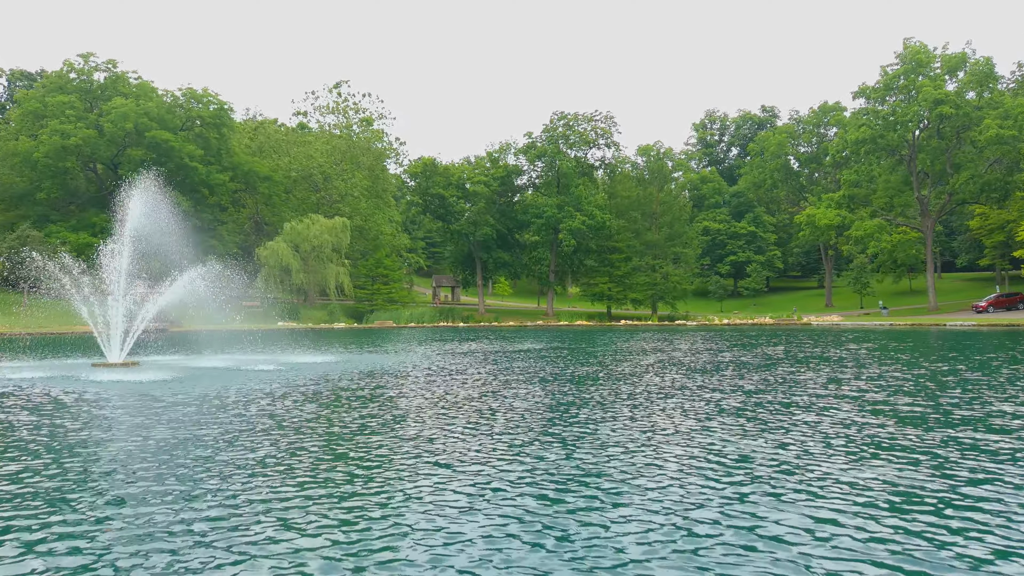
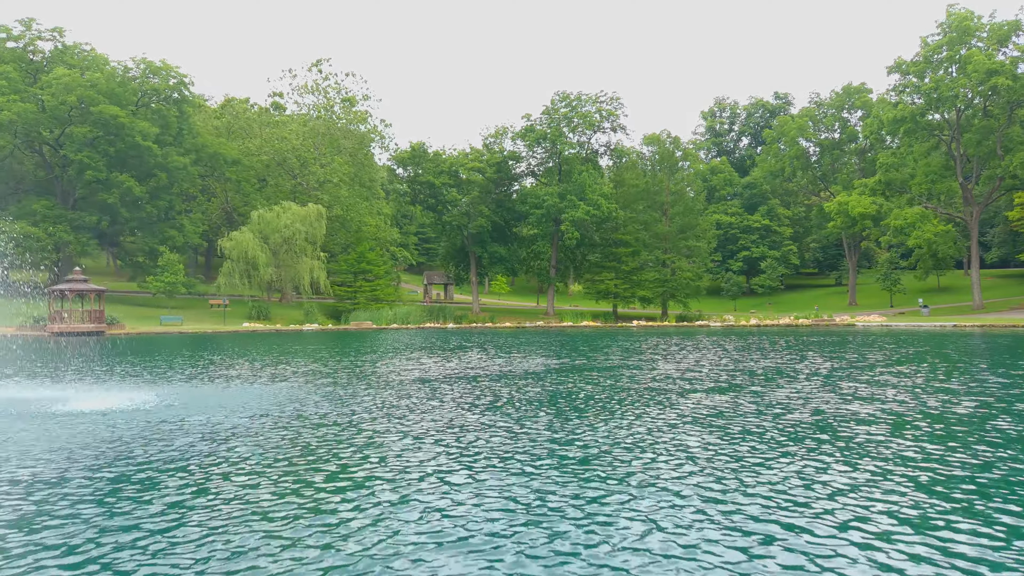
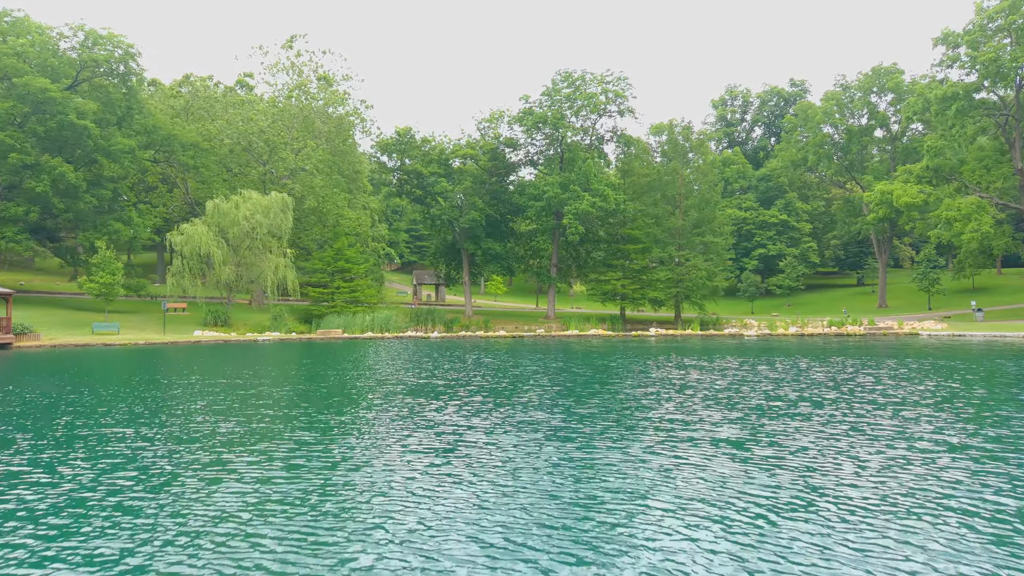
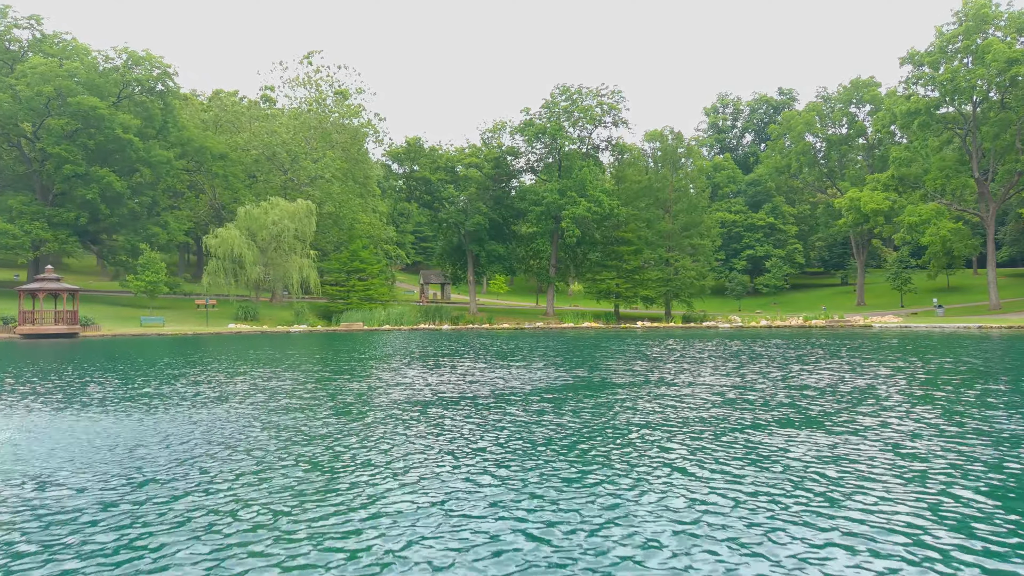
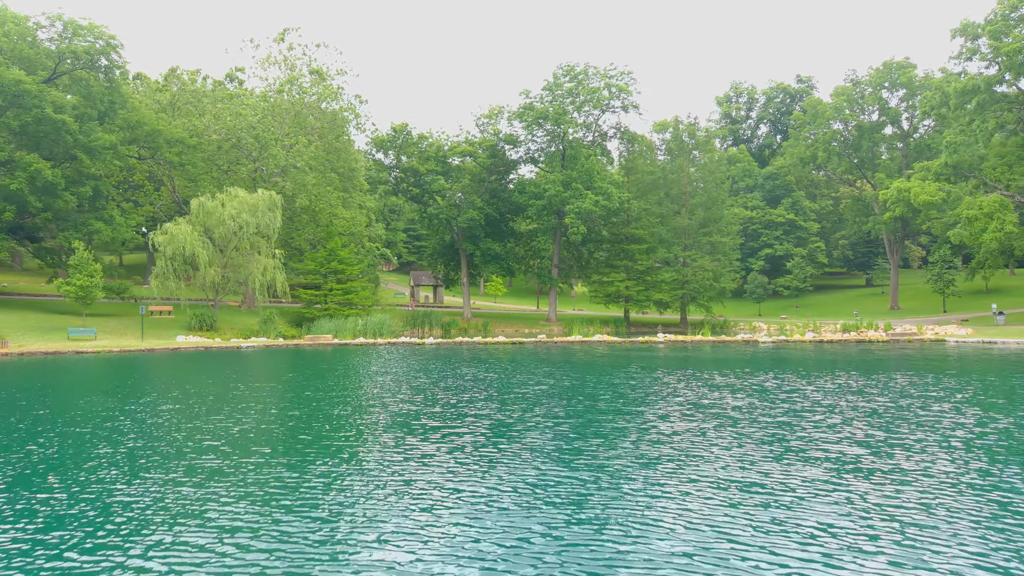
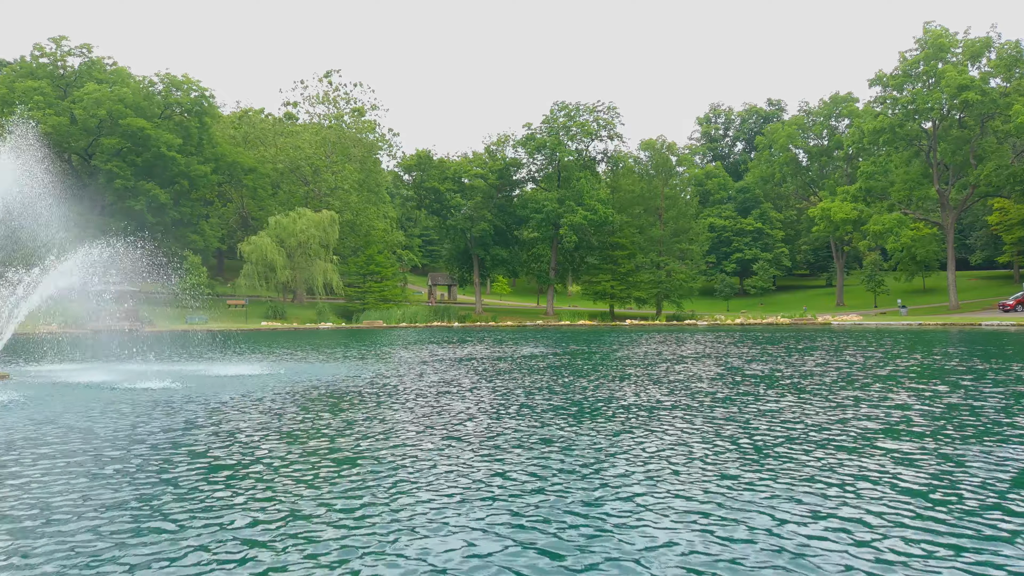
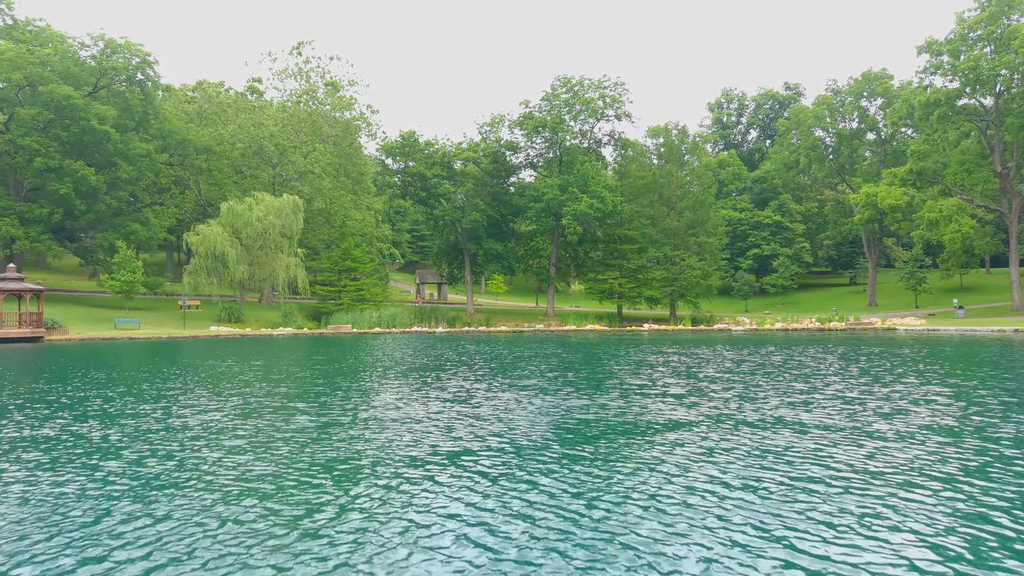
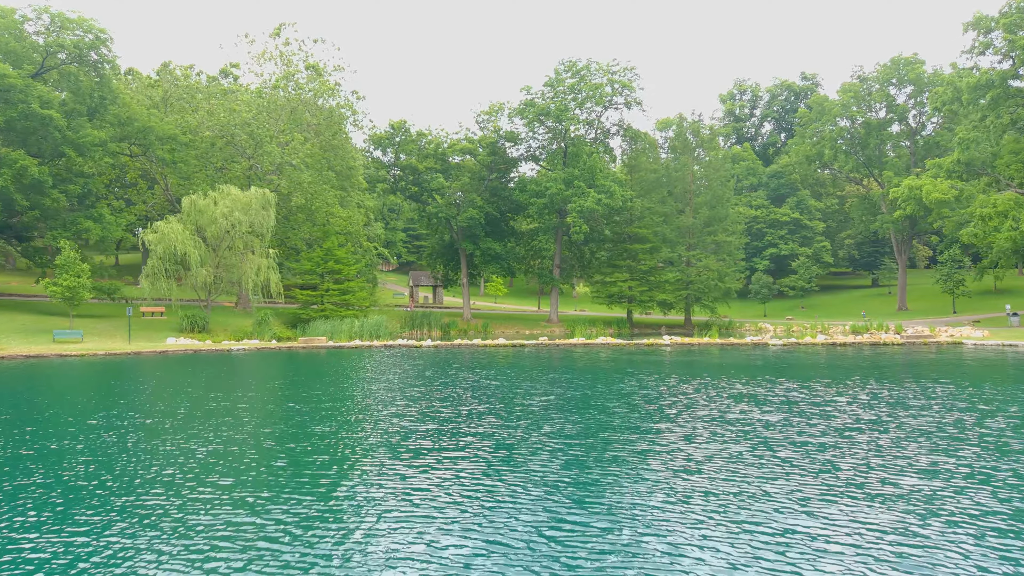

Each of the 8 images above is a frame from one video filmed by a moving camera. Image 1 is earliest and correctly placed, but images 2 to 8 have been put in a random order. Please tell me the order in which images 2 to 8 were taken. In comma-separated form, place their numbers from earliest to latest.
6, 2, 4, 7, 3, 5, 8
